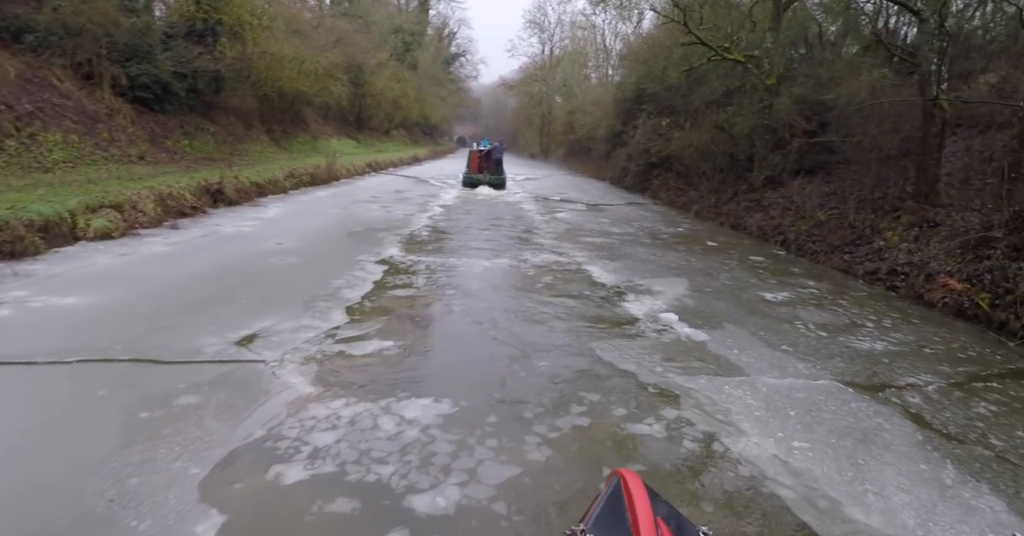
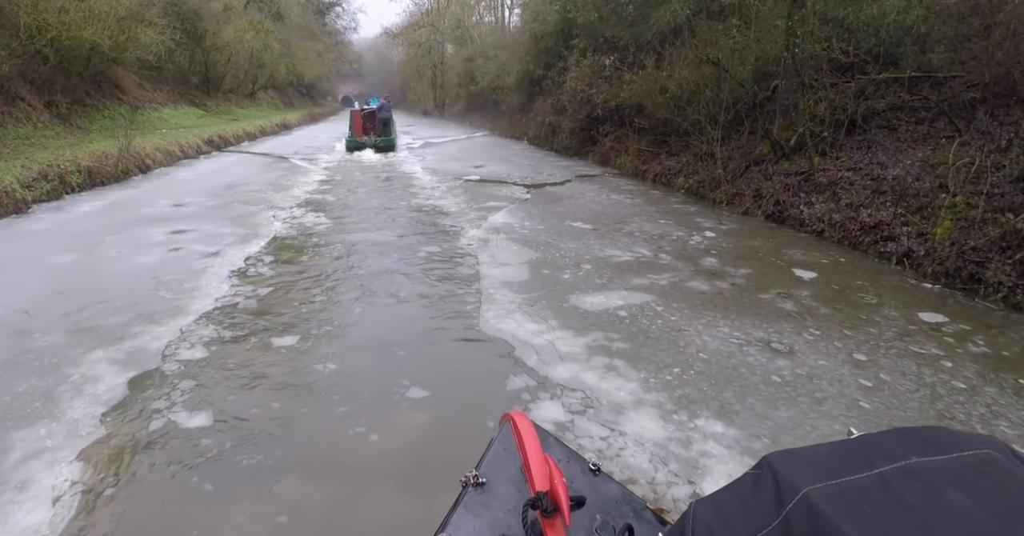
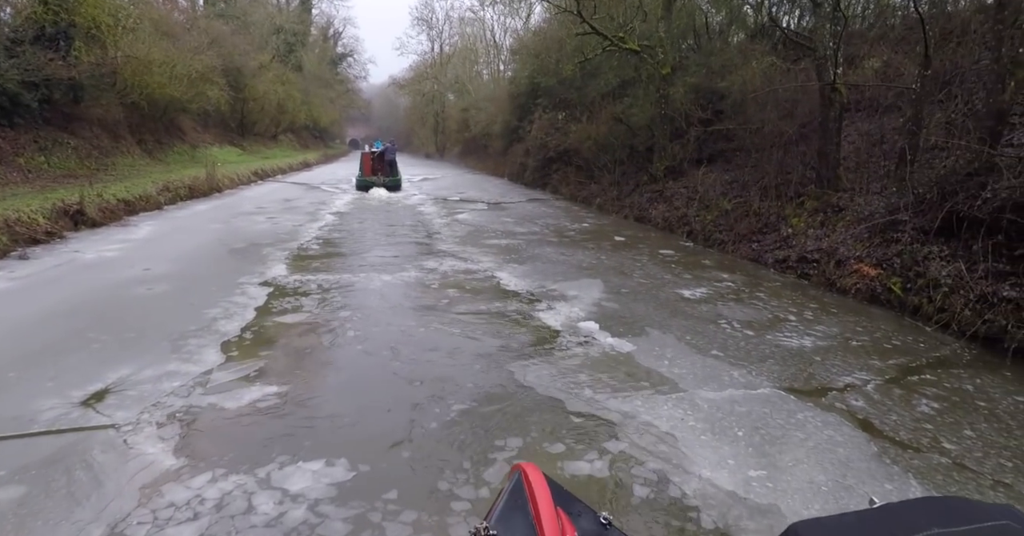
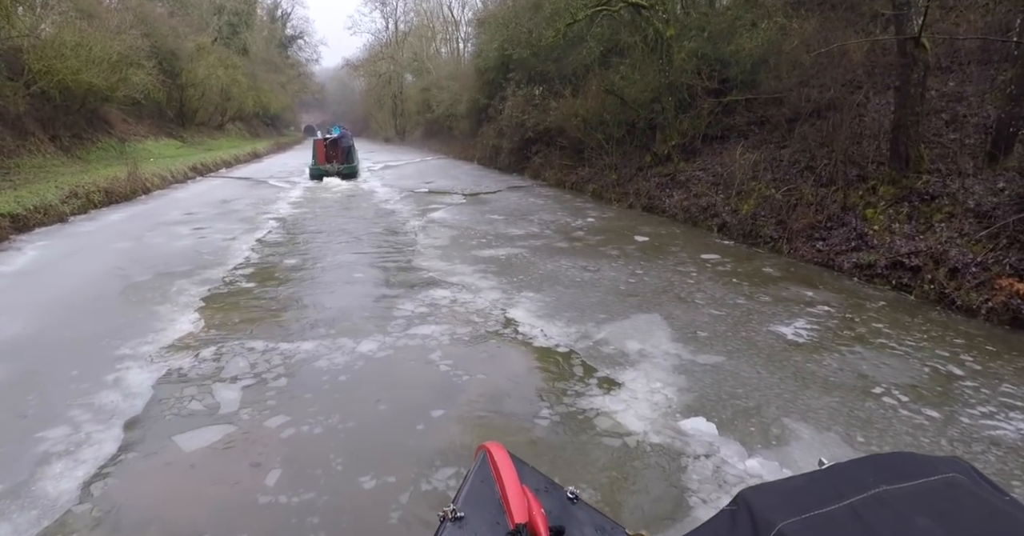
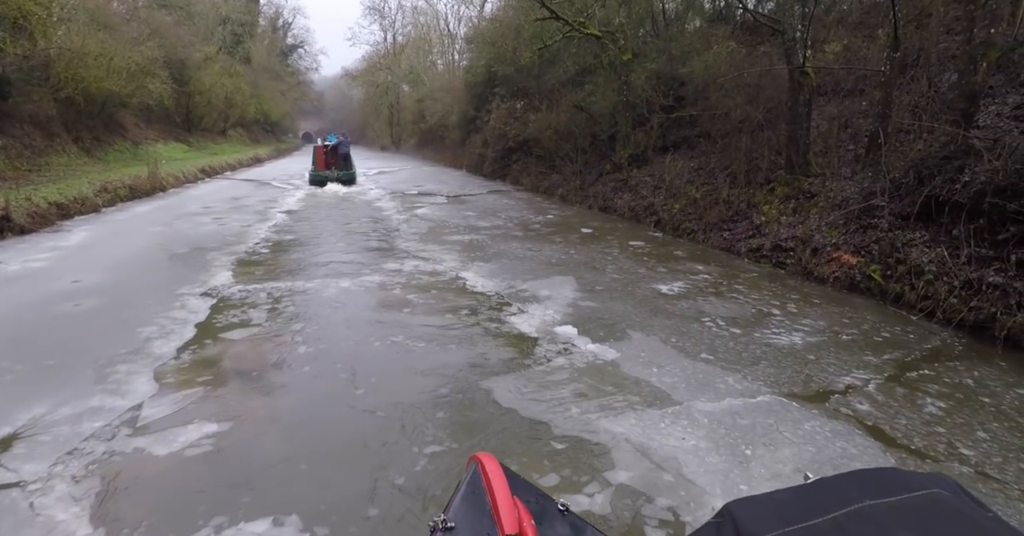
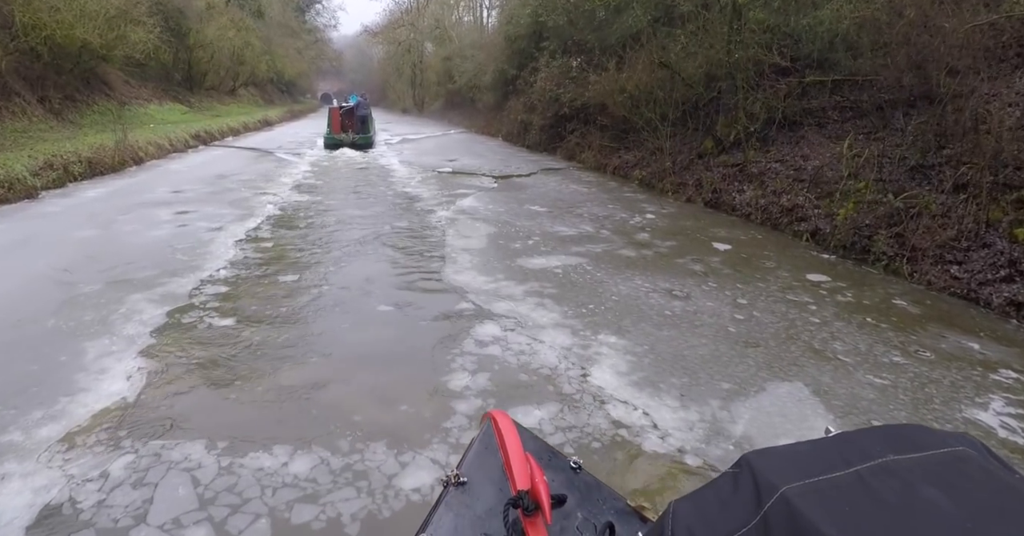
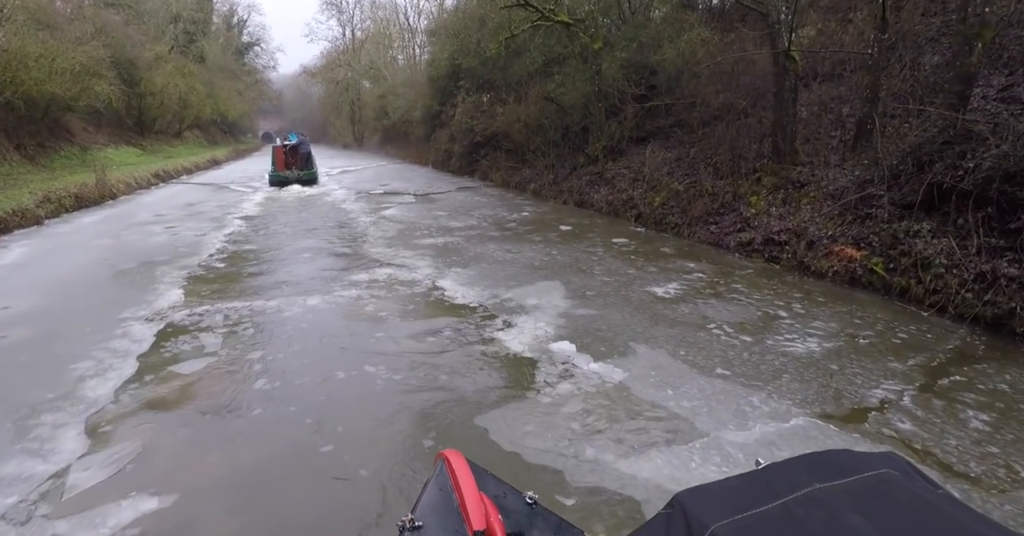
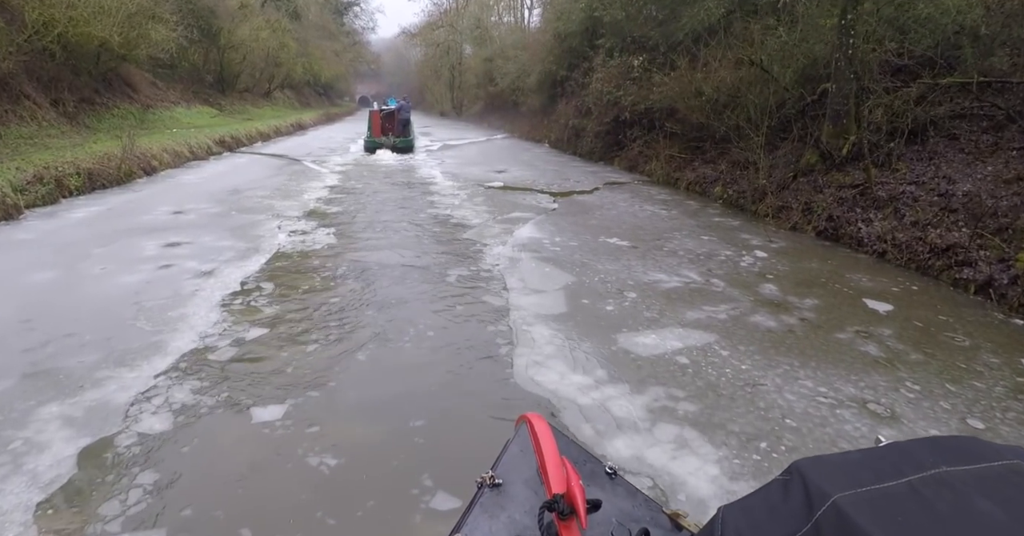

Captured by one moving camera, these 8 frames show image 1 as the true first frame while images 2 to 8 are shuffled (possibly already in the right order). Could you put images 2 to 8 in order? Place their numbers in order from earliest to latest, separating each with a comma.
3, 5, 7, 4, 6, 2, 8
